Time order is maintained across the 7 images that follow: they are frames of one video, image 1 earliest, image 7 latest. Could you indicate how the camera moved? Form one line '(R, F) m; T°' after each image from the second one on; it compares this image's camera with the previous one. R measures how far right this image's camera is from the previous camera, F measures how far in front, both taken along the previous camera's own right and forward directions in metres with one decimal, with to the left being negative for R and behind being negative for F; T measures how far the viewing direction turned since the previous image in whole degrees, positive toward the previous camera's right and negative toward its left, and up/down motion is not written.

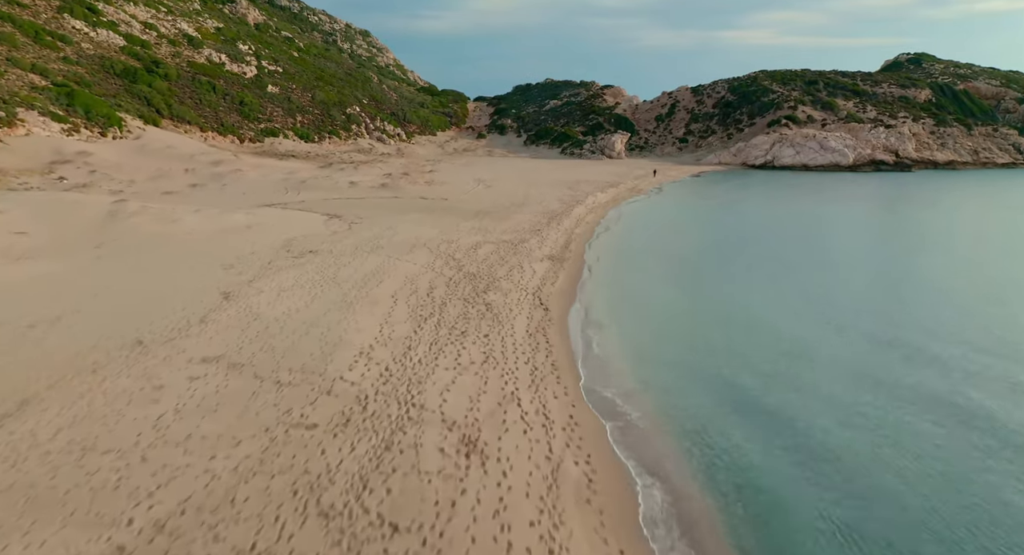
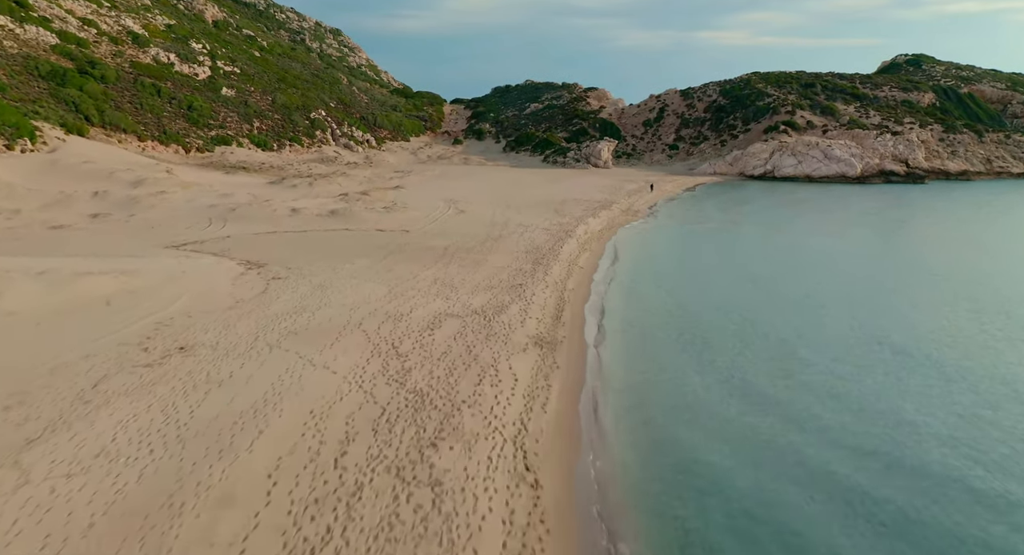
(+0.3, +4.3) m; +2°
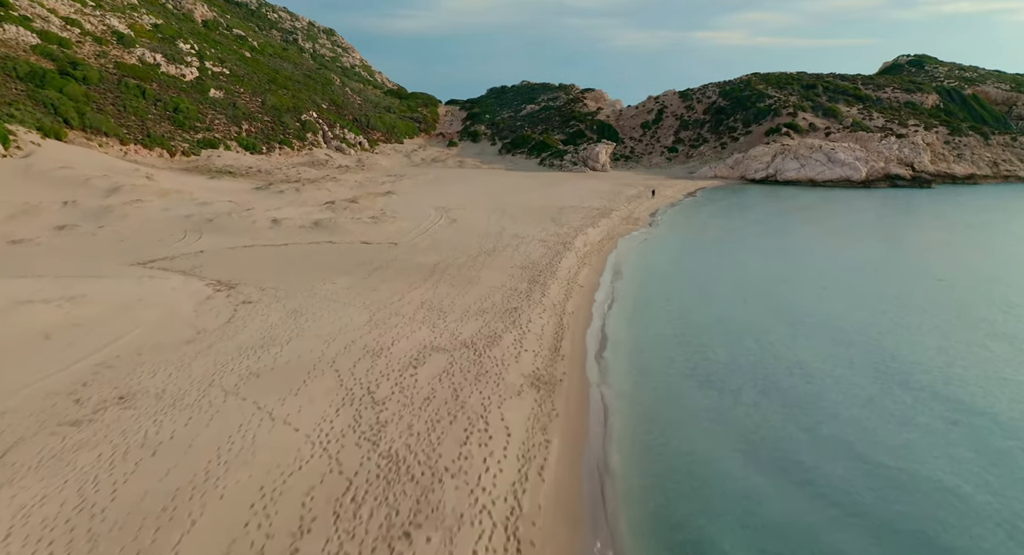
(+0.1, +1.2) m; 0°
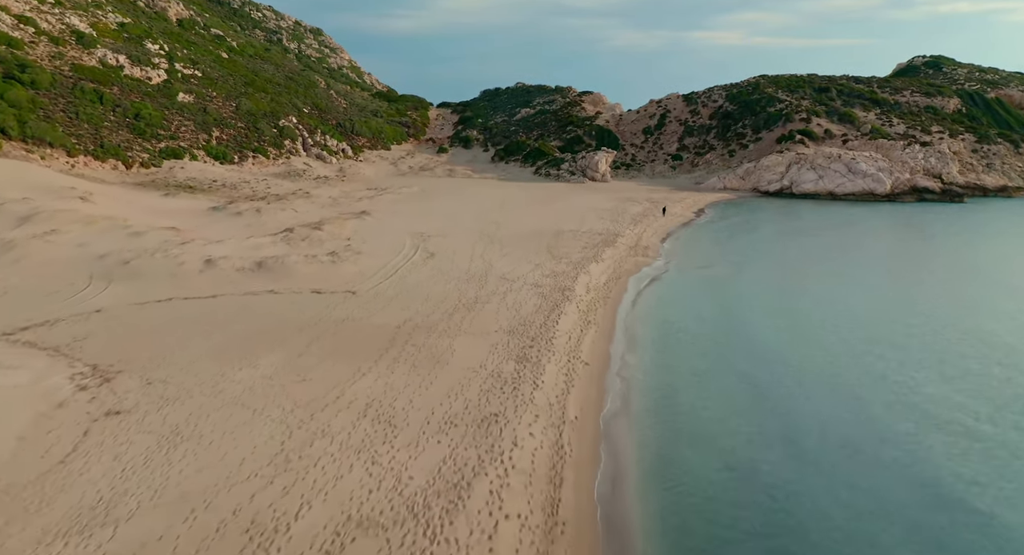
(+0.4, +3.8) m; 0°
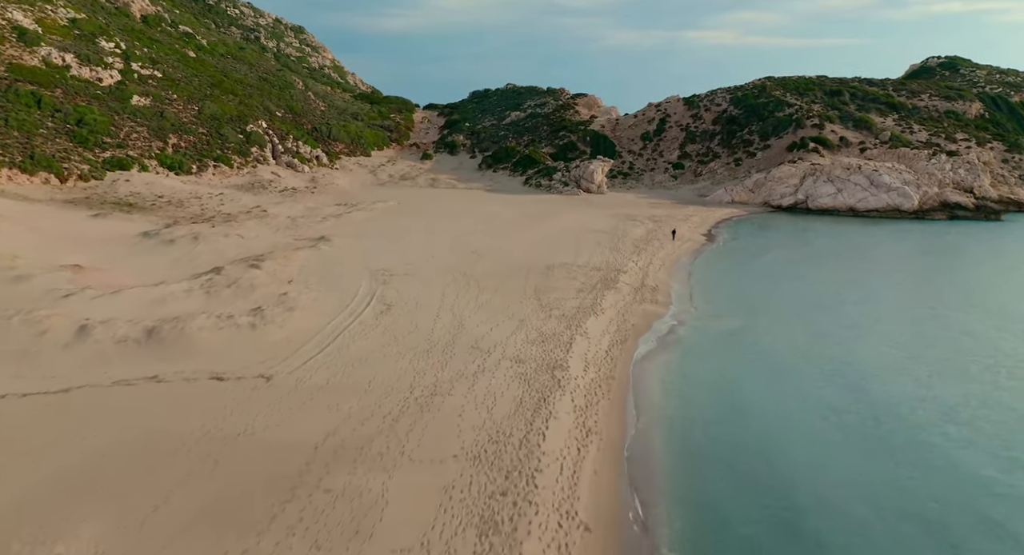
(+0.6, +4.1) m; +1°
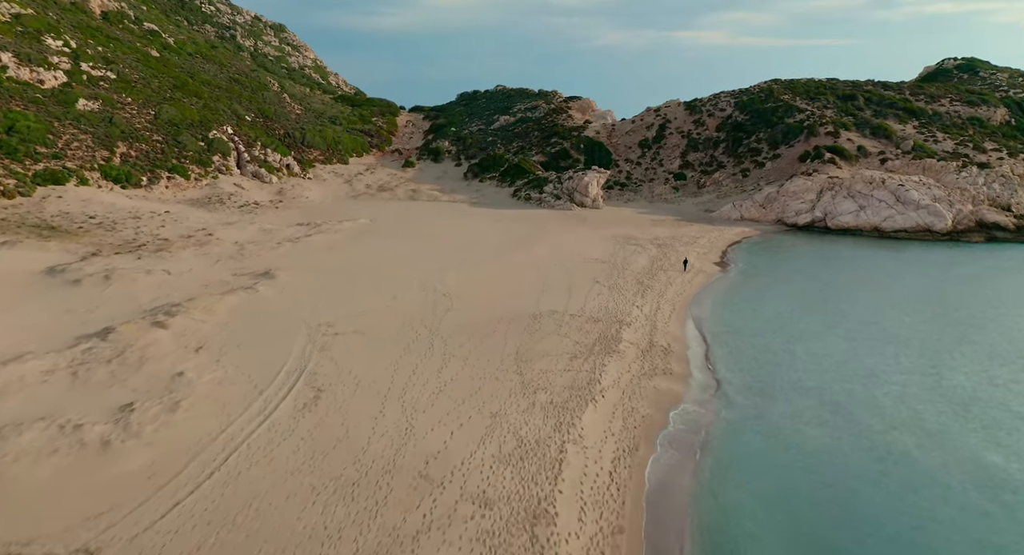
(+0.6, +4.0) m; +1°
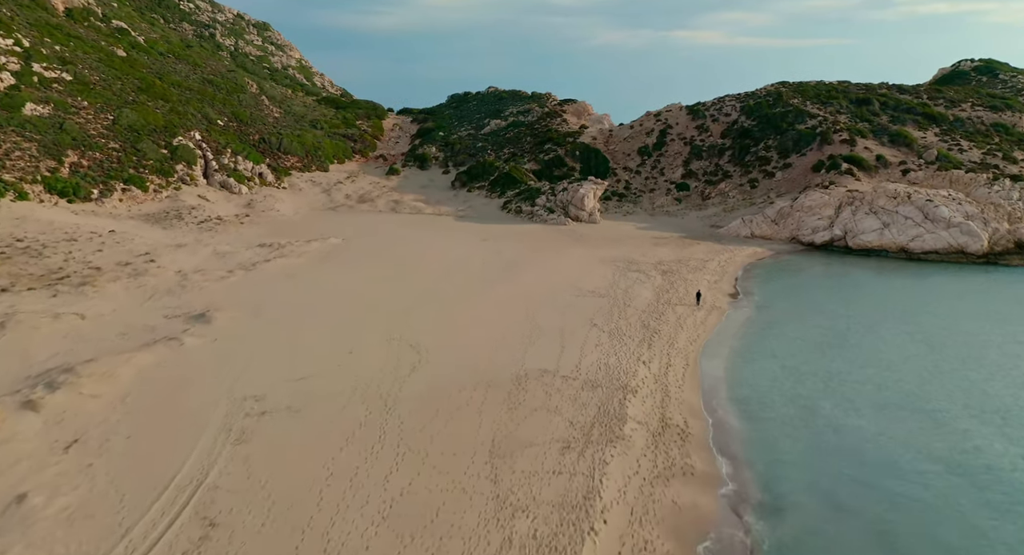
(+0.5, +3.3) m; 0°
